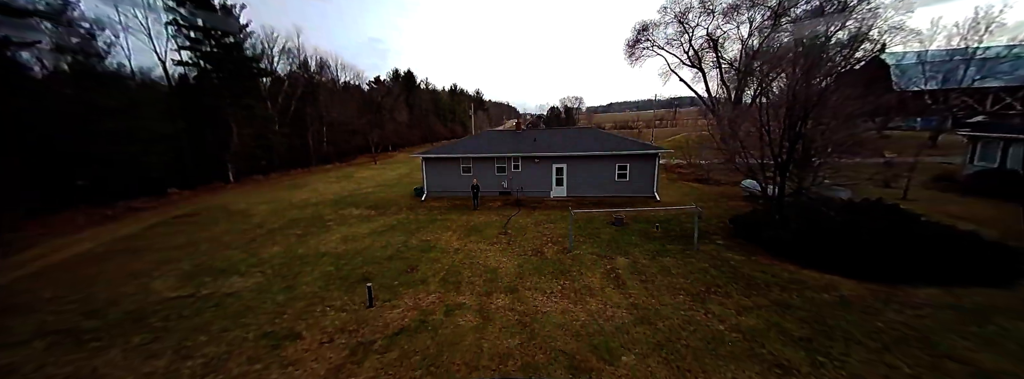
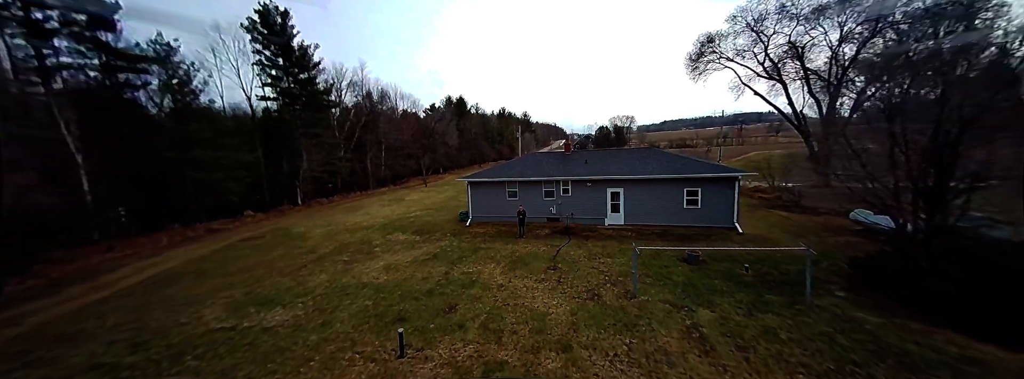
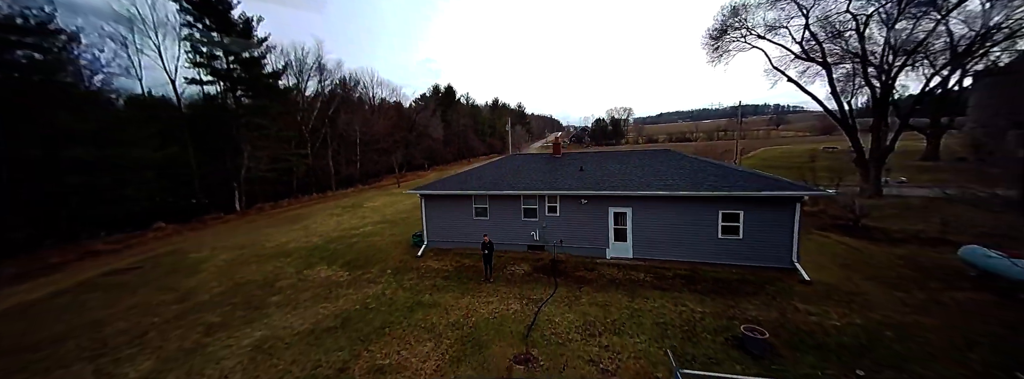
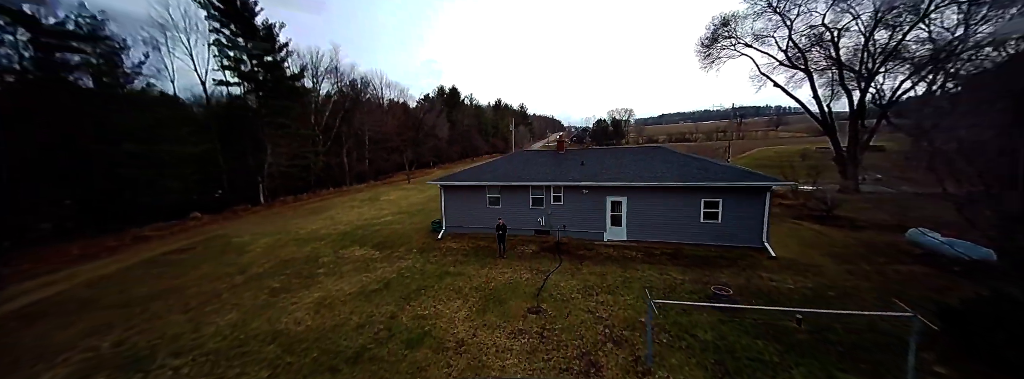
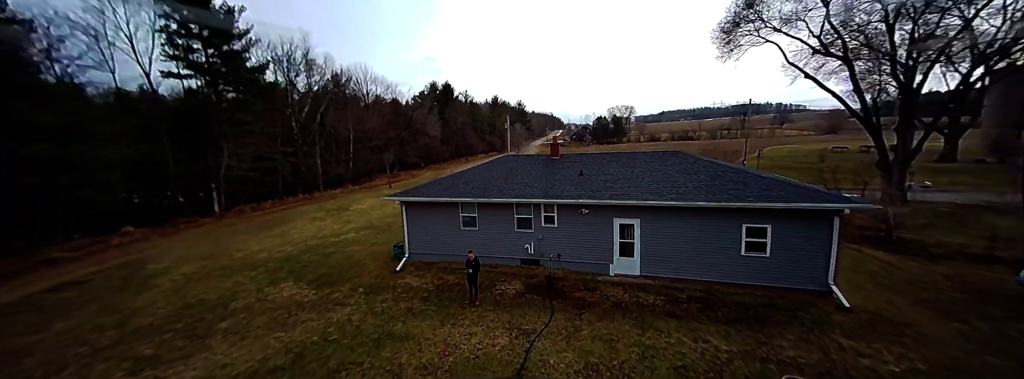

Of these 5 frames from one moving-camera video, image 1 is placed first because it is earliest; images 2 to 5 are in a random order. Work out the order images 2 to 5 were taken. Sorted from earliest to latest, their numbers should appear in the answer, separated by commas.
2, 4, 3, 5
